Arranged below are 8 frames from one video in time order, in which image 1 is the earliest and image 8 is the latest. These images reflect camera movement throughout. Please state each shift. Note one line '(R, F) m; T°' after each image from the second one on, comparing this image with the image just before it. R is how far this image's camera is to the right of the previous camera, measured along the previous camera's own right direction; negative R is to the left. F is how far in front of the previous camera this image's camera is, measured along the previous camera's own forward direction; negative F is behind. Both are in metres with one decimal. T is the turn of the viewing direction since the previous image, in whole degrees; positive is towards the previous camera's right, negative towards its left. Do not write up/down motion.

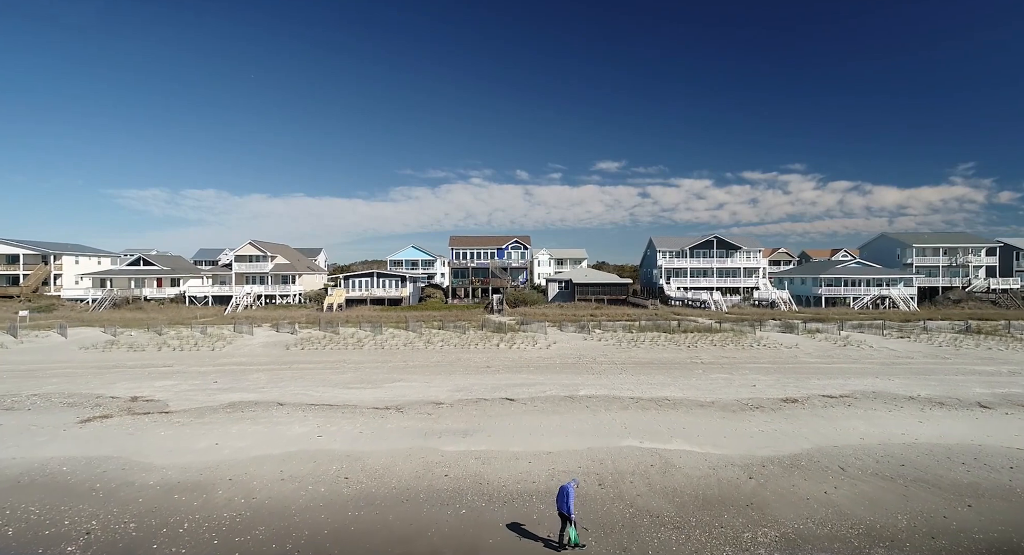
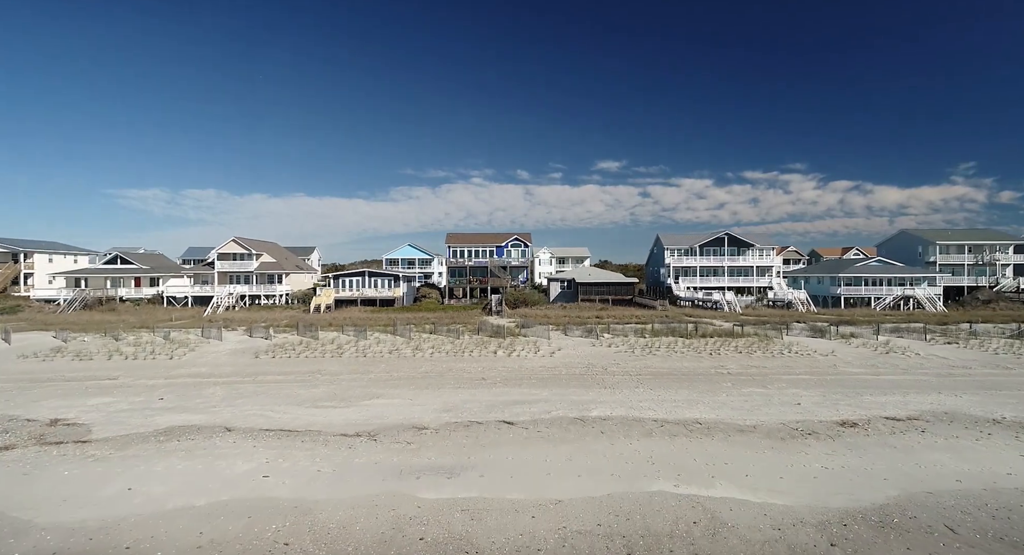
(+0.1, +3.1) m; 0°
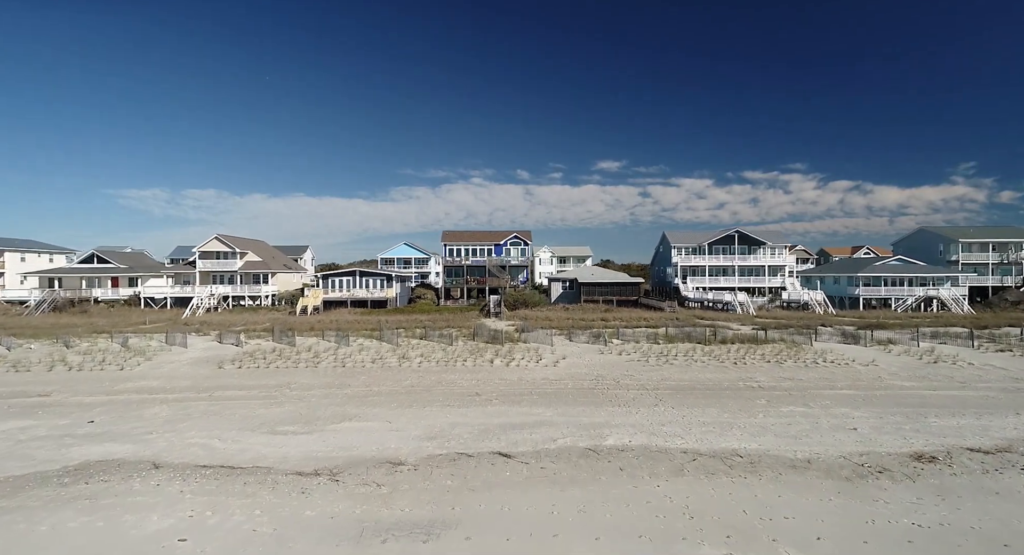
(+0.1, +2.8) m; 0°
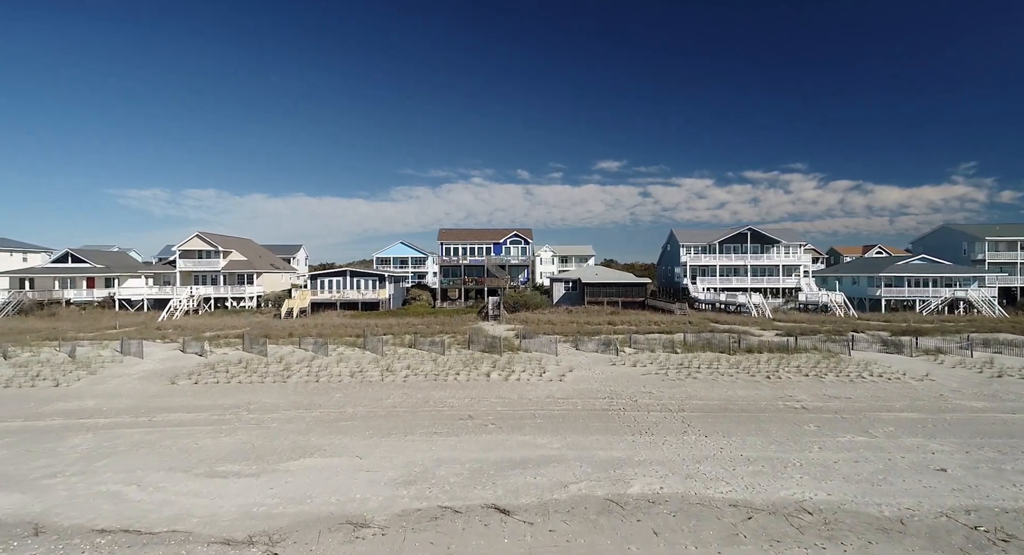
(0.0, +2.8) m; 0°
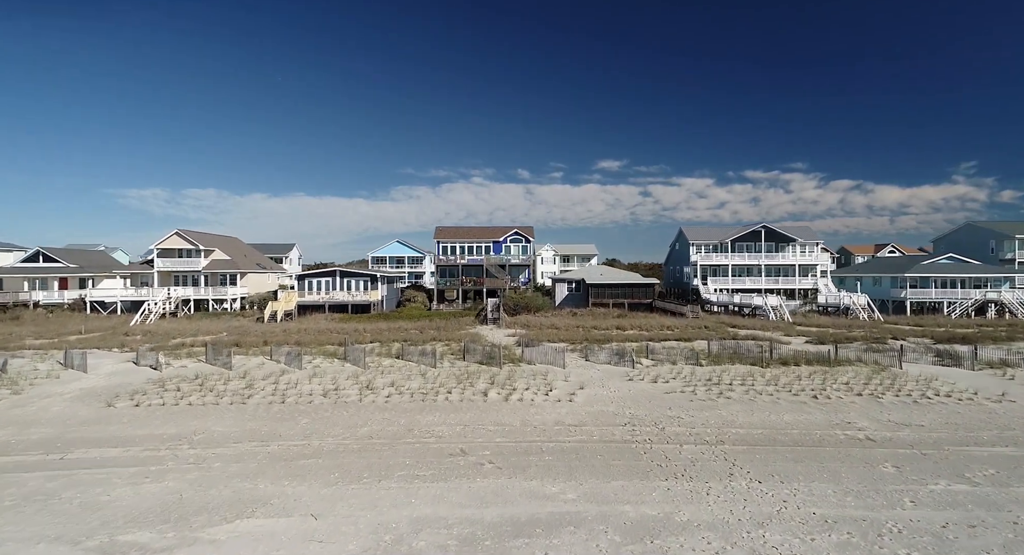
(0.0, +2.8) m; 0°
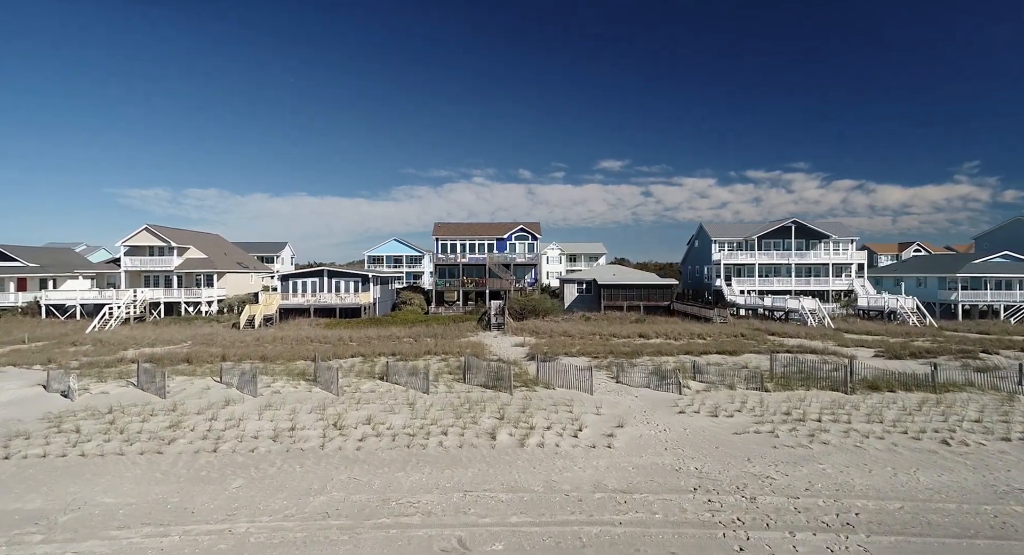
(-0.4, +4.2) m; 0°
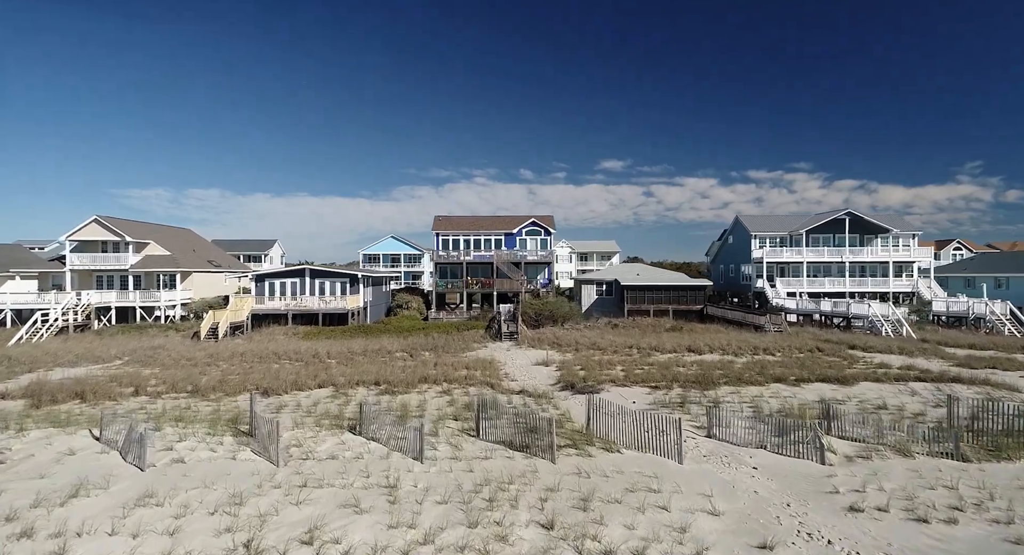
(-0.8, +5.7) m; 0°
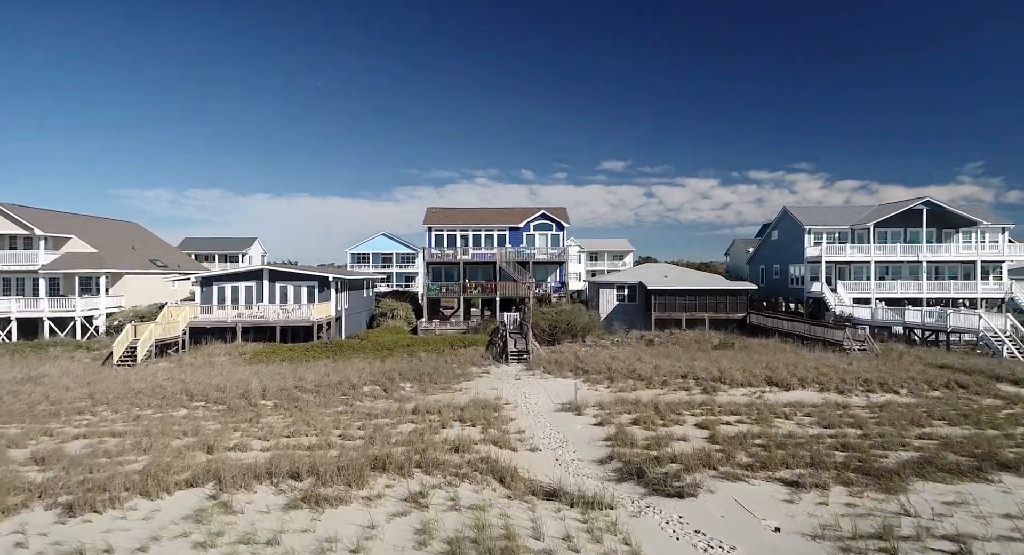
(-0.4, +6.7) m; 0°
